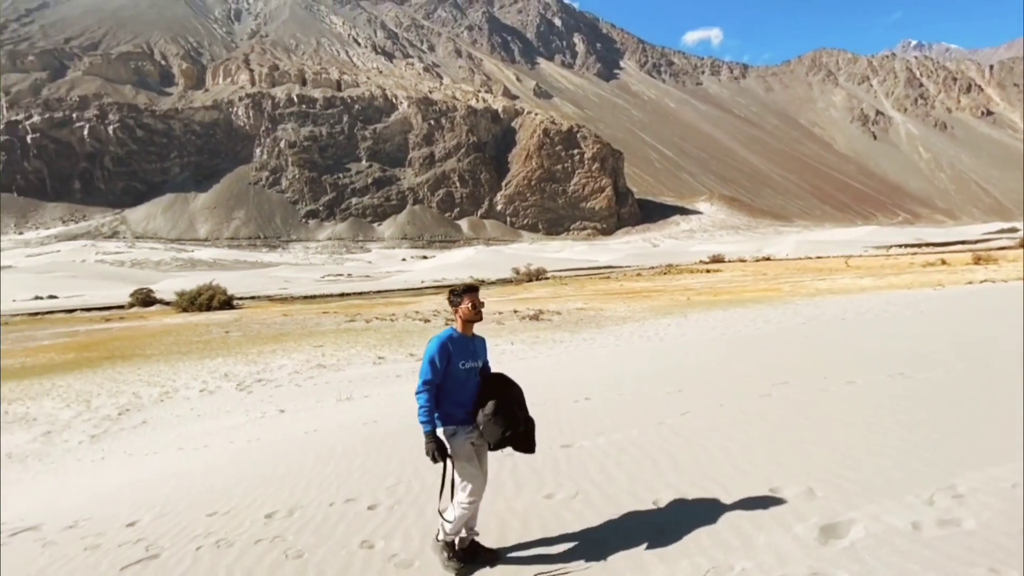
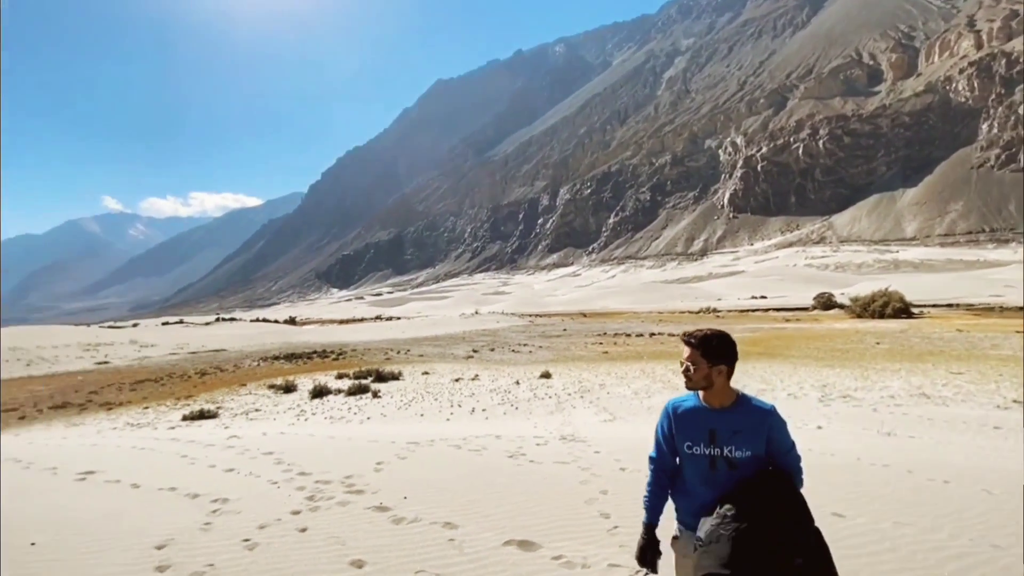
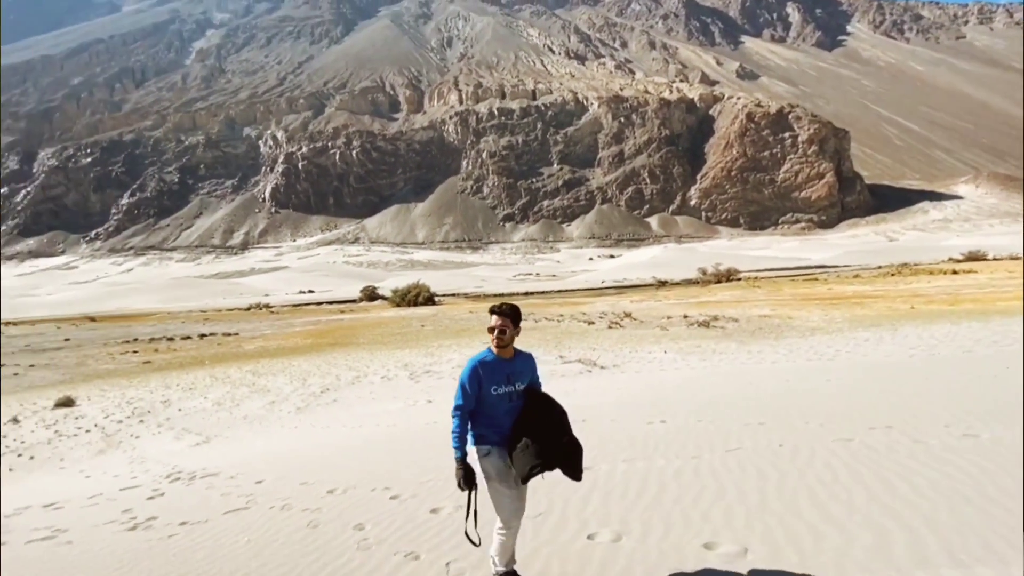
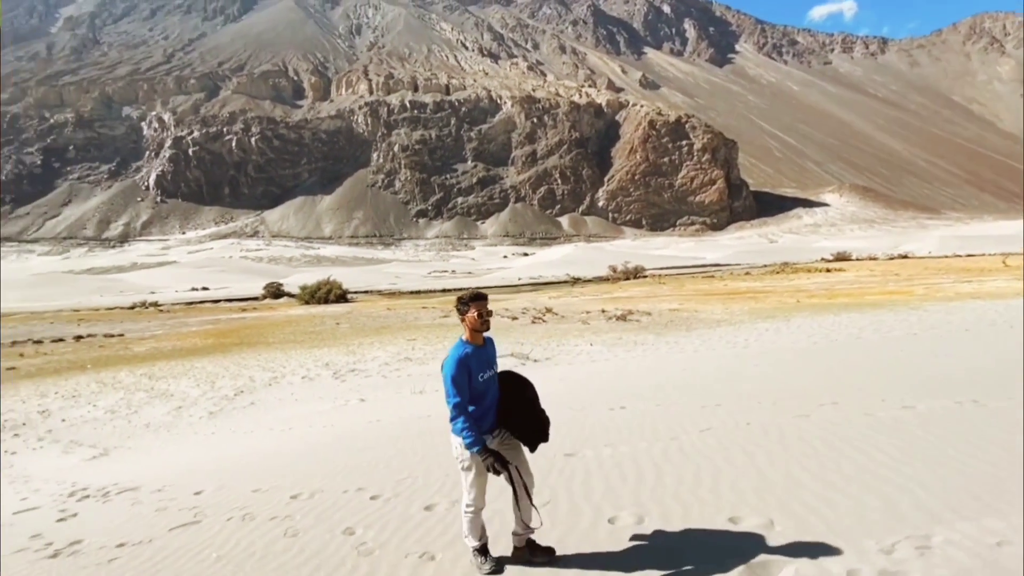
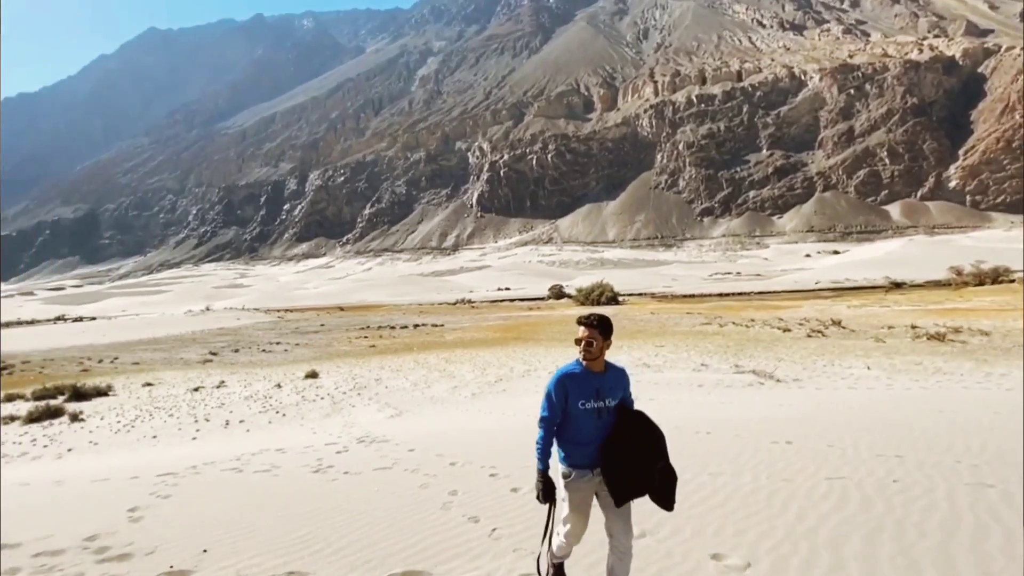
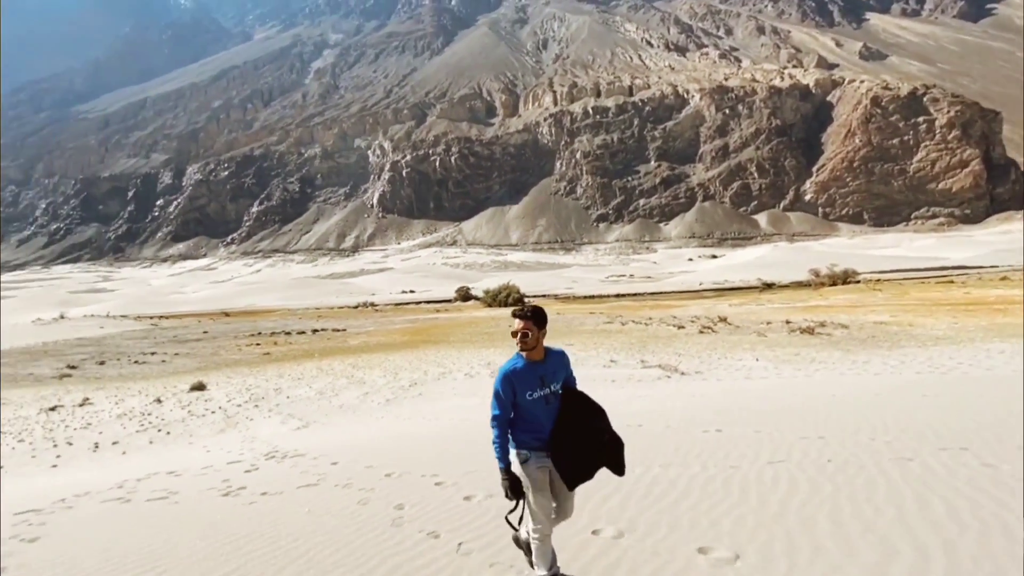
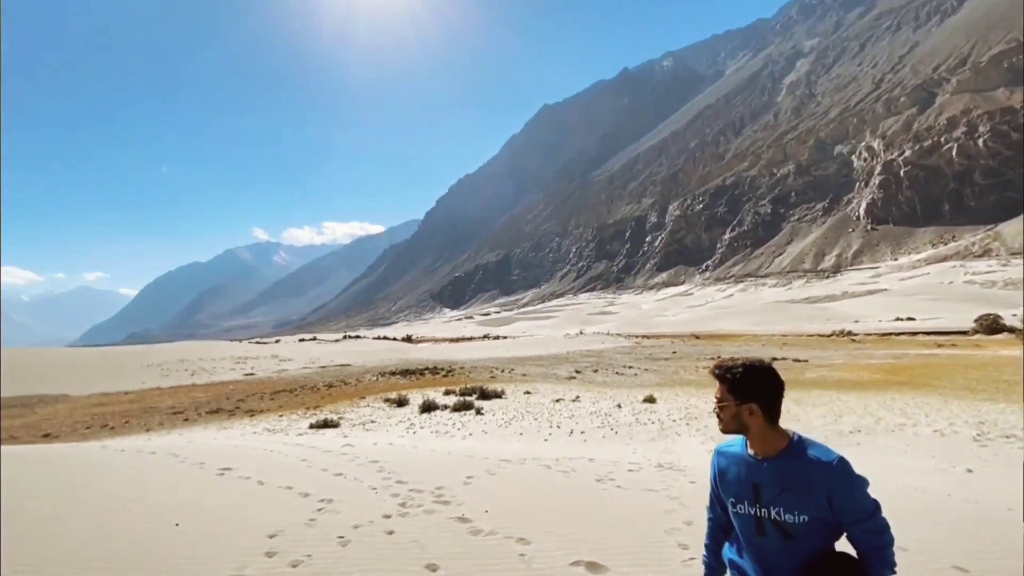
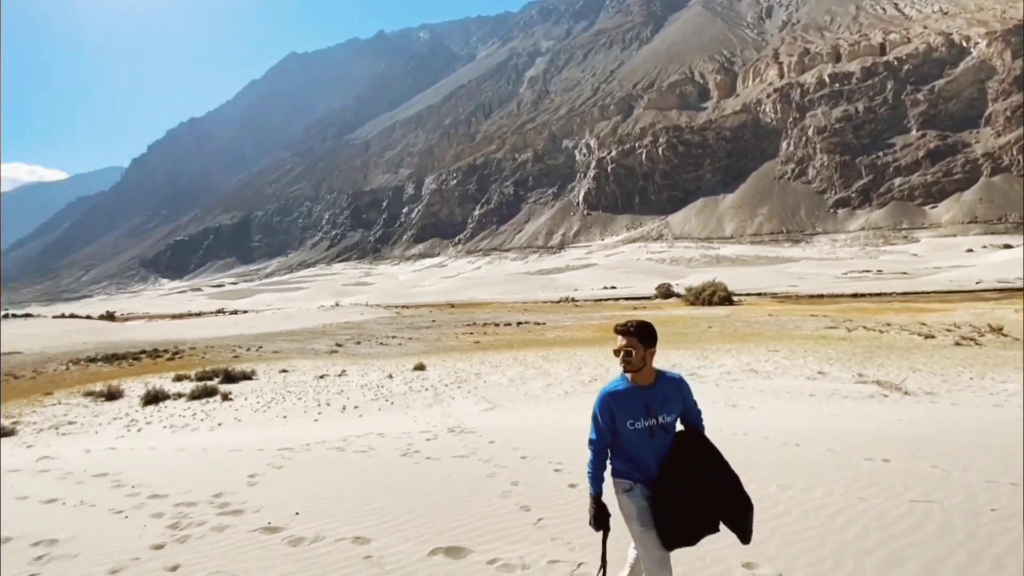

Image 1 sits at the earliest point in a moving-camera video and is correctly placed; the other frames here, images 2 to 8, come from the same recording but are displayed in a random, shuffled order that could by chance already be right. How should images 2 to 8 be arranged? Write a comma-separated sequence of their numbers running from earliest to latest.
4, 3, 6, 5, 8, 2, 7
